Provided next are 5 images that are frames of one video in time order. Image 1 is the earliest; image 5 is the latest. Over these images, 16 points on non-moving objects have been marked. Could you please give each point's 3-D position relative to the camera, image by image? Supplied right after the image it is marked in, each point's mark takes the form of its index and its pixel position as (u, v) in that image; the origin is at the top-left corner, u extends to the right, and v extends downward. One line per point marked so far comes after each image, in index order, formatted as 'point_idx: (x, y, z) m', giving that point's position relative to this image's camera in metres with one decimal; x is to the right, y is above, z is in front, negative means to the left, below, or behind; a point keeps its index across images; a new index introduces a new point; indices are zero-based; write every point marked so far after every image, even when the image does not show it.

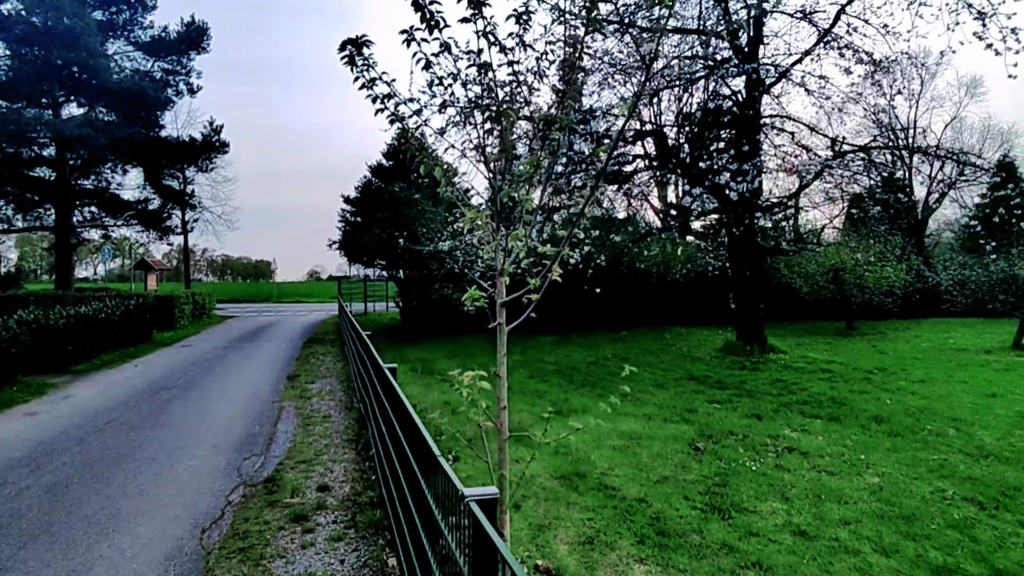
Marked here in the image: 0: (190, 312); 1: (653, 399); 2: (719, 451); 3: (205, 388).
0: (-9.6, -0.7, +18.0) m
1: (+1.6, -1.3, +7.0) m
2: (+1.7, -1.3, +4.9) m
3: (-3.9, -1.3, +7.6) m
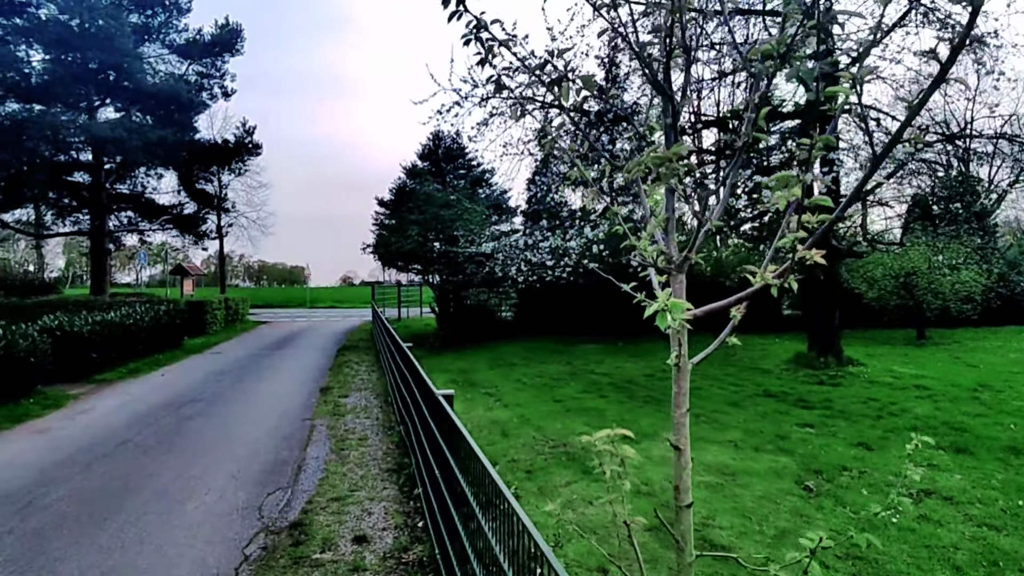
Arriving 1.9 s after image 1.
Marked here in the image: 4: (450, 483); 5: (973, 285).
0: (-8.4, -0.9, +17.7) m
1: (+2.2, -1.3, +6.1) m
2: (+2.2, -1.4, +4.0) m
3: (-3.3, -1.3, +7.0) m
4: (-0.3, -1.0, +3.2) m
5: (+10.0, +0.1, +13.2) m
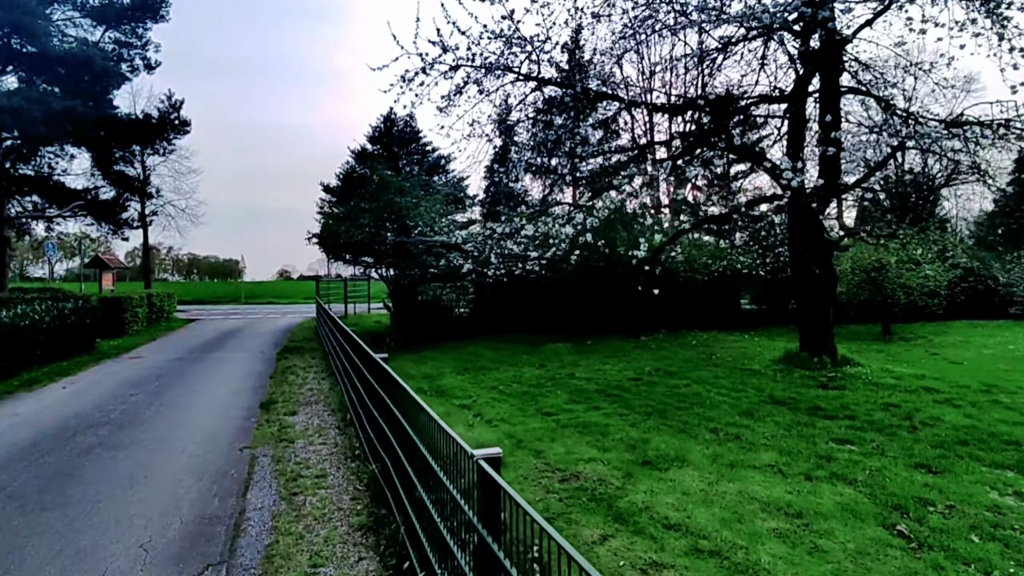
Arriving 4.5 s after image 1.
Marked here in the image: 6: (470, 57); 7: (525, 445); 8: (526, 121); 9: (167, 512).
0: (-9.6, -0.7, +15.8) m
1: (+2.1, -1.3, +5.2) m
2: (+2.3, -1.3, +3.2) m
3: (-3.4, -1.3, +5.6) m
4: (-0.1, -1.0, +2.1) m
5: (+9.3, +0.2, +13.0) m
6: (-0.5, +2.6, +6.8) m
7: (+0.1, -1.3, +5.1) m
8: (+0.2, +1.9, +7.1) m
9: (-2.0, -1.3, +3.6) m
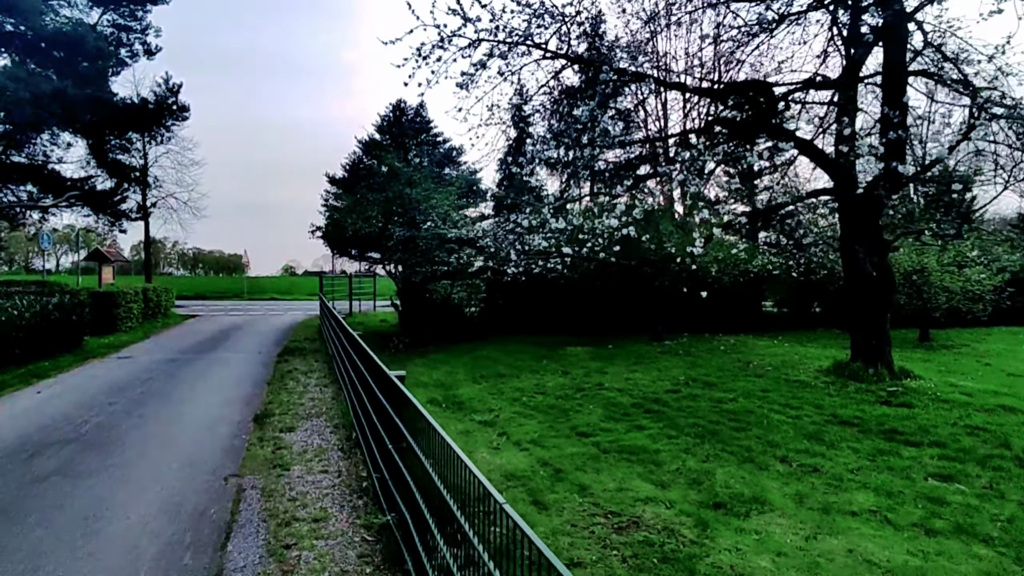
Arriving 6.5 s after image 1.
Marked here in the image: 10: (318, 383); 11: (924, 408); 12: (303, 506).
0: (-9.2, -0.6, +15.0) m
1: (+2.4, -1.3, +4.4) m
2: (+2.5, -1.4, +2.3) m
3: (-3.2, -1.2, +4.8) m
4: (+0.1, -1.0, +1.3) m
5: (+9.6, +0.1, +12.1) m
6: (-0.2, +2.6, +6.0) m
7: (+0.4, -1.3, +4.2) m
8: (+0.5, +1.9, +6.2) m
9: (-1.8, -1.3, +2.8) m
10: (-2.5, -1.2, +7.7) m
11: (+4.4, -1.3, +6.4) m
12: (-1.2, -1.3, +3.7) m
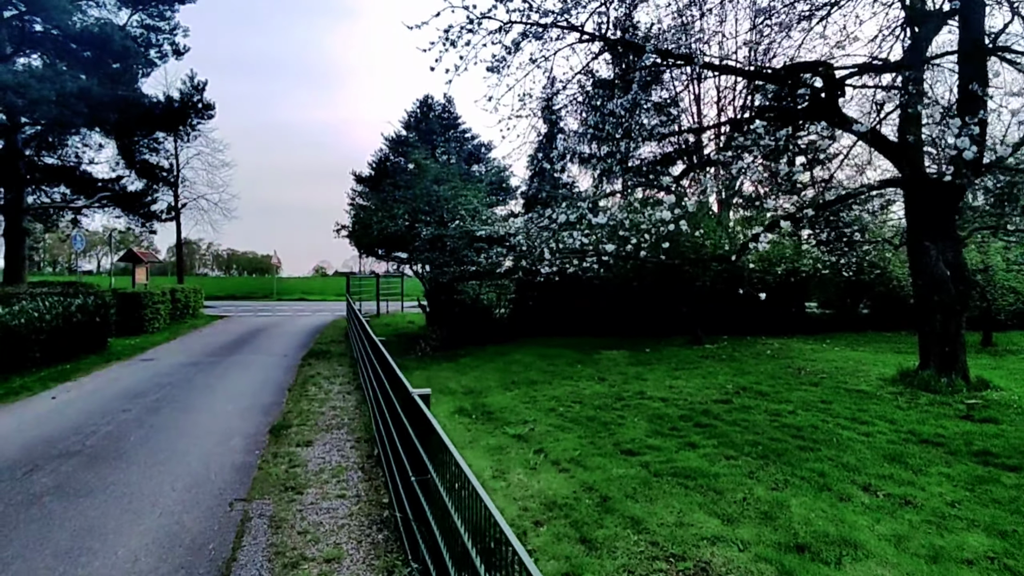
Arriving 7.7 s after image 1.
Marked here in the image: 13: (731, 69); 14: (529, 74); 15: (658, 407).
0: (-8.5, -0.6, +14.9) m
1: (+2.6, -1.3, +3.8) m
2: (+2.7, -1.4, +1.7) m
3: (-2.9, -1.3, +4.4) m
4: (+0.2, -1.0, +0.7) m
5: (+10.2, +0.1, +11.1) m
6: (+0.2, +2.6, +5.4) m
7: (+0.6, -1.3, +3.7) m
8: (+0.8, +1.9, +5.7) m
9: (-1.6, -1.3, +2.4) m
10: (-2.0, -1.2, +7.2) m
11: (+4.8, -1.3, +5.7) m
12: (-1.0, -1.3, +3.2) m
13: (+2.4, +2.1, +5.6) m
14: (+0.2, +2.1, +5.7) m
15: (+1.6, -1.3, +6.4) m
